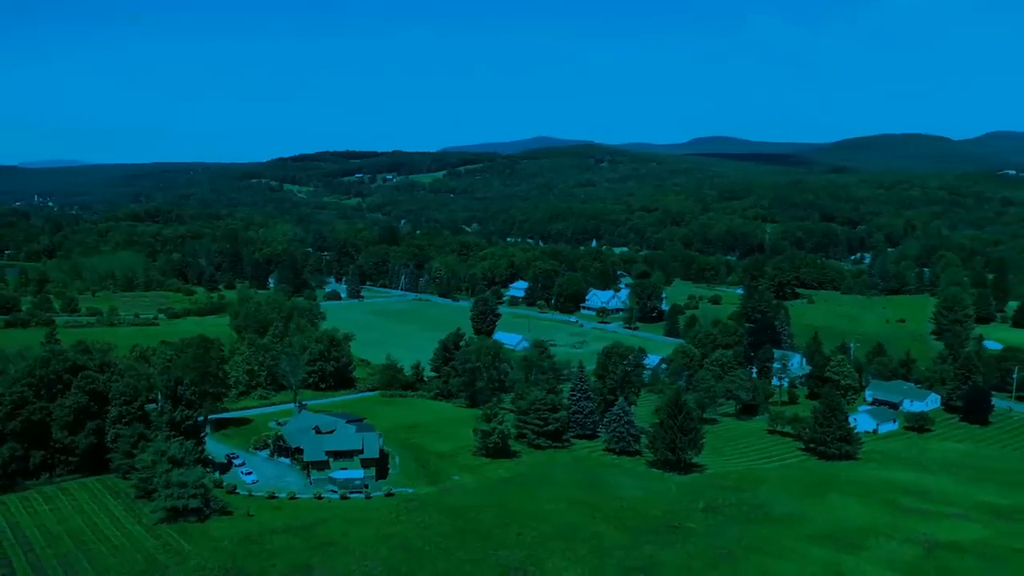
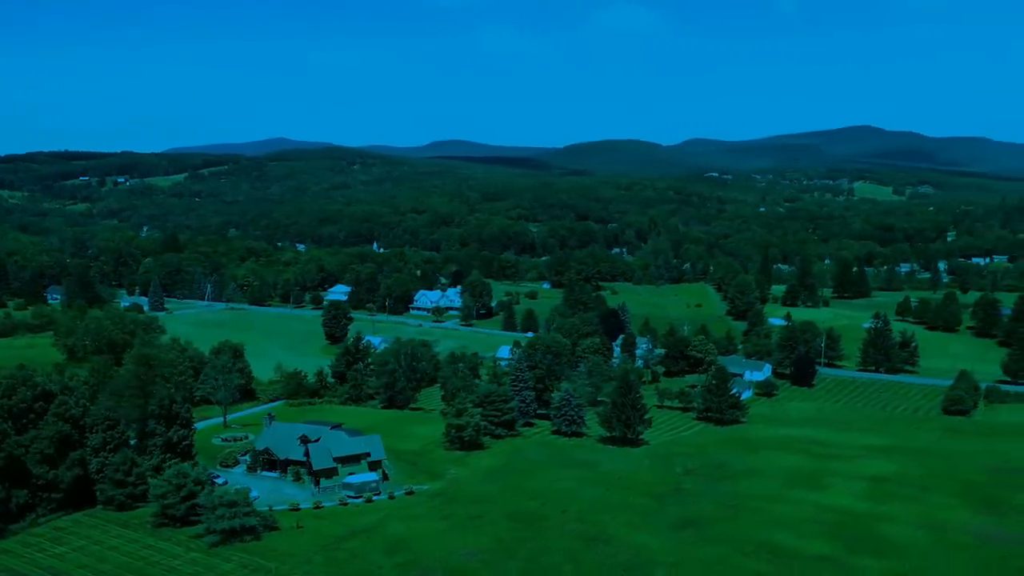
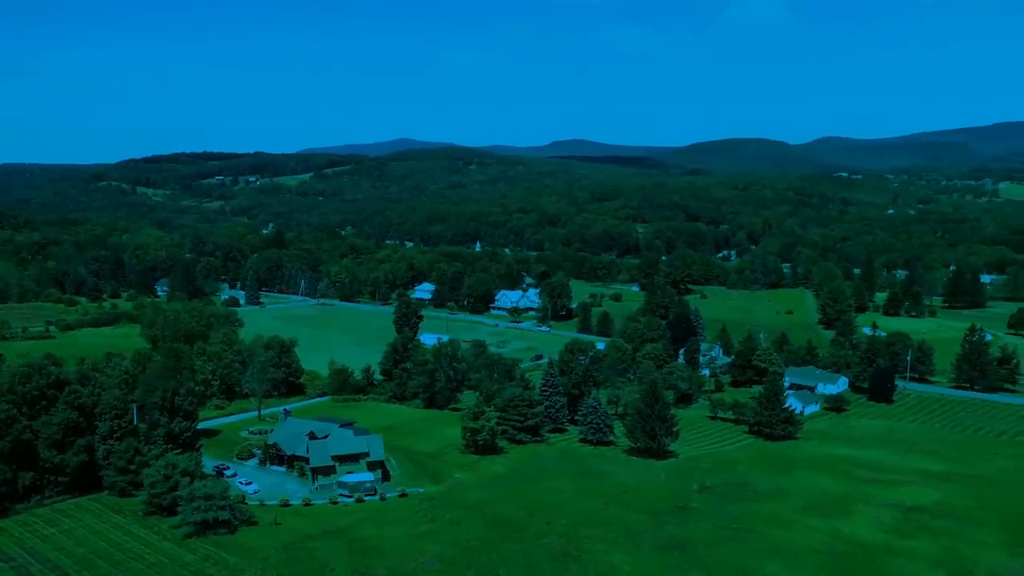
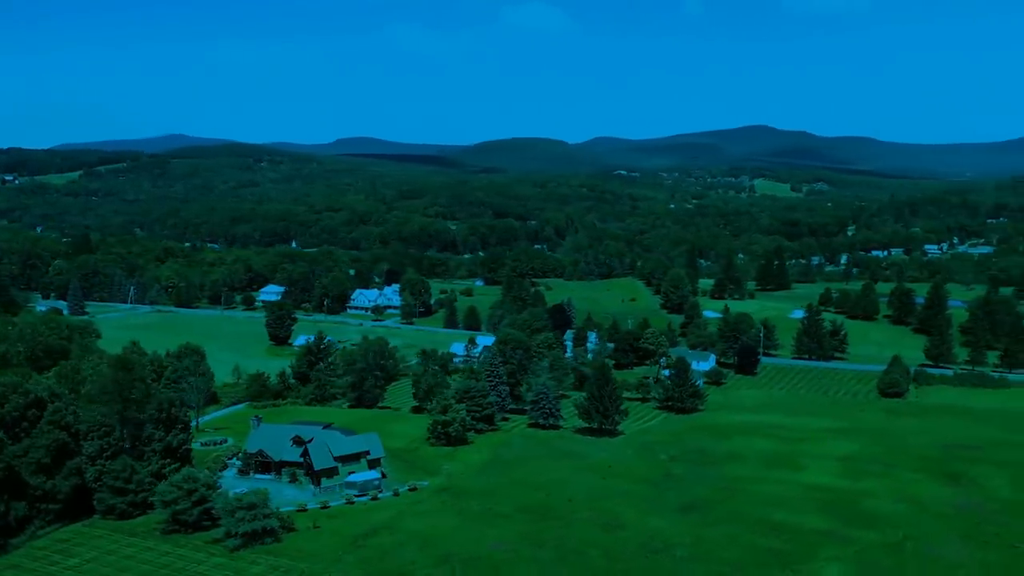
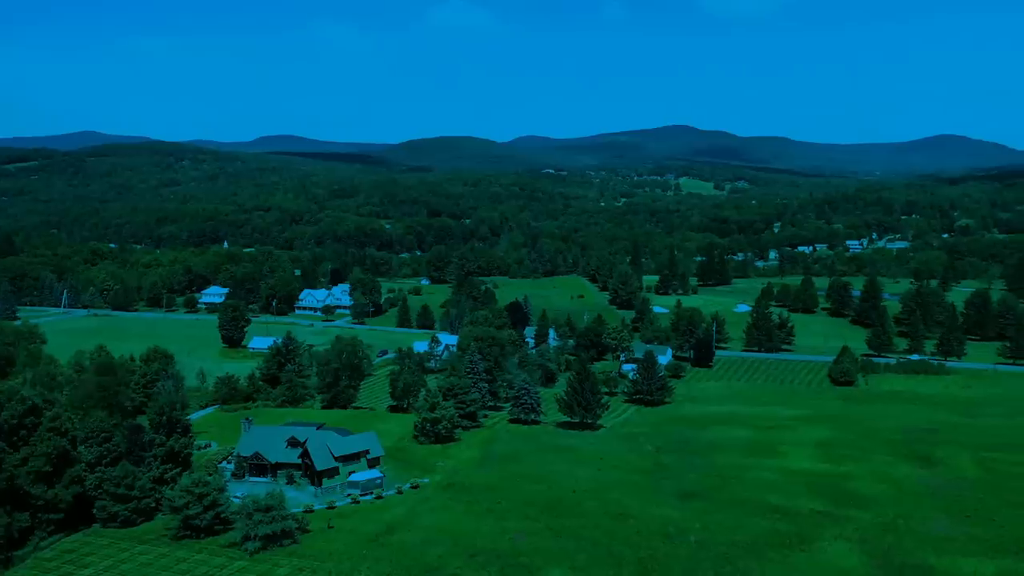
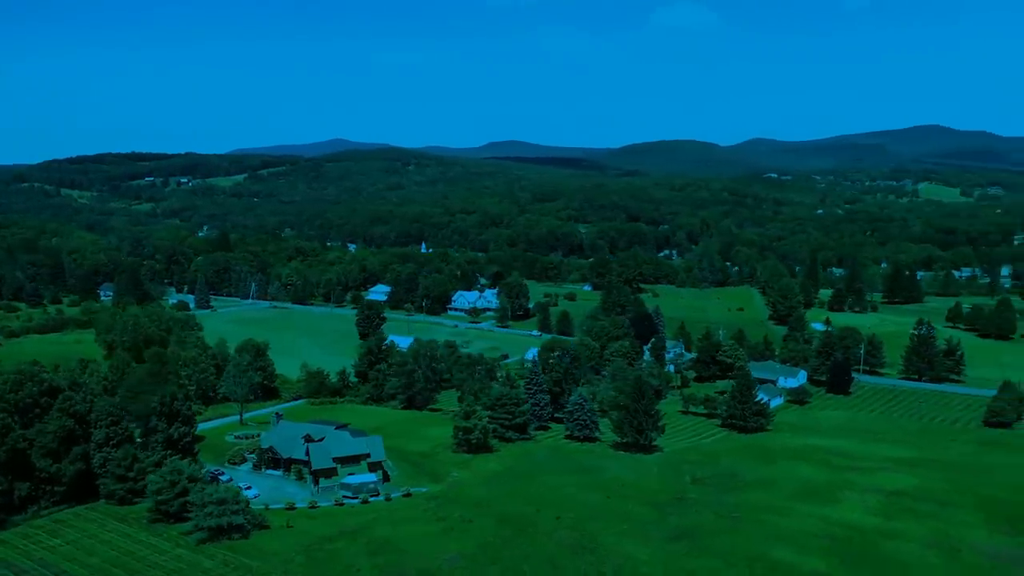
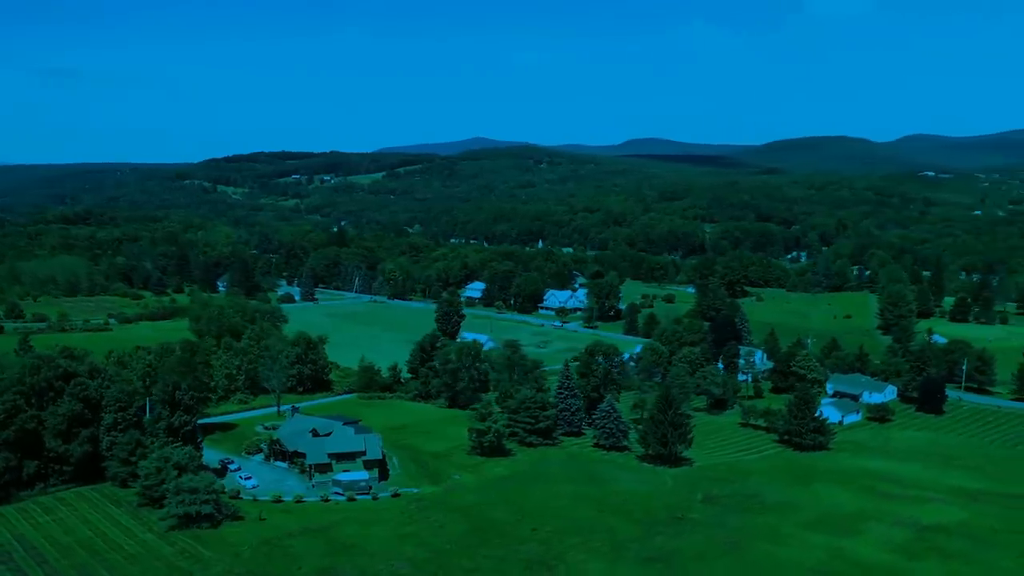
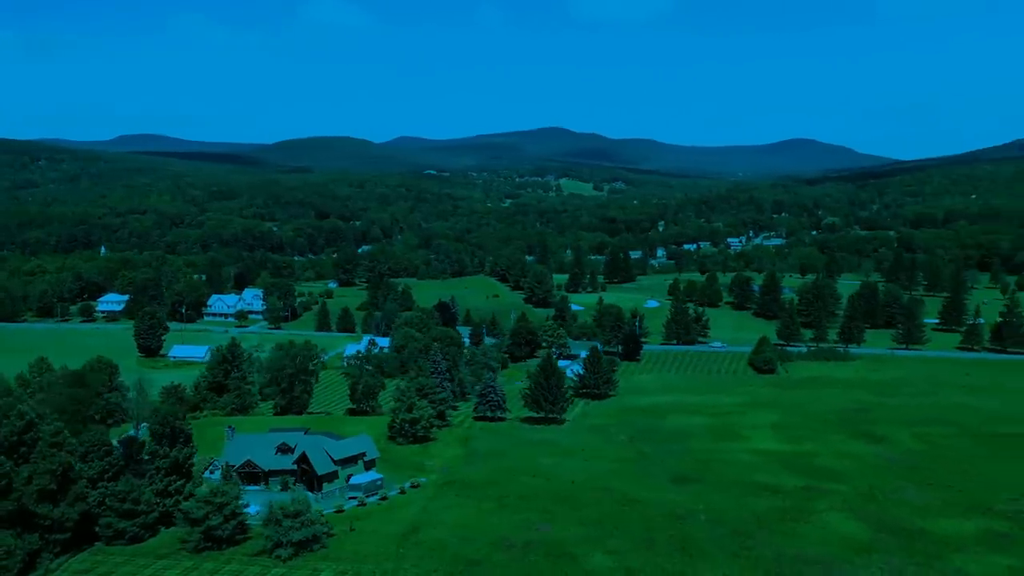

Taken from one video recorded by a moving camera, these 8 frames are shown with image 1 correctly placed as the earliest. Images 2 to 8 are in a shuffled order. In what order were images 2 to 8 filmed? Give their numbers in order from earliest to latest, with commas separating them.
7, 3, 6, 2, 4, 5, 8
